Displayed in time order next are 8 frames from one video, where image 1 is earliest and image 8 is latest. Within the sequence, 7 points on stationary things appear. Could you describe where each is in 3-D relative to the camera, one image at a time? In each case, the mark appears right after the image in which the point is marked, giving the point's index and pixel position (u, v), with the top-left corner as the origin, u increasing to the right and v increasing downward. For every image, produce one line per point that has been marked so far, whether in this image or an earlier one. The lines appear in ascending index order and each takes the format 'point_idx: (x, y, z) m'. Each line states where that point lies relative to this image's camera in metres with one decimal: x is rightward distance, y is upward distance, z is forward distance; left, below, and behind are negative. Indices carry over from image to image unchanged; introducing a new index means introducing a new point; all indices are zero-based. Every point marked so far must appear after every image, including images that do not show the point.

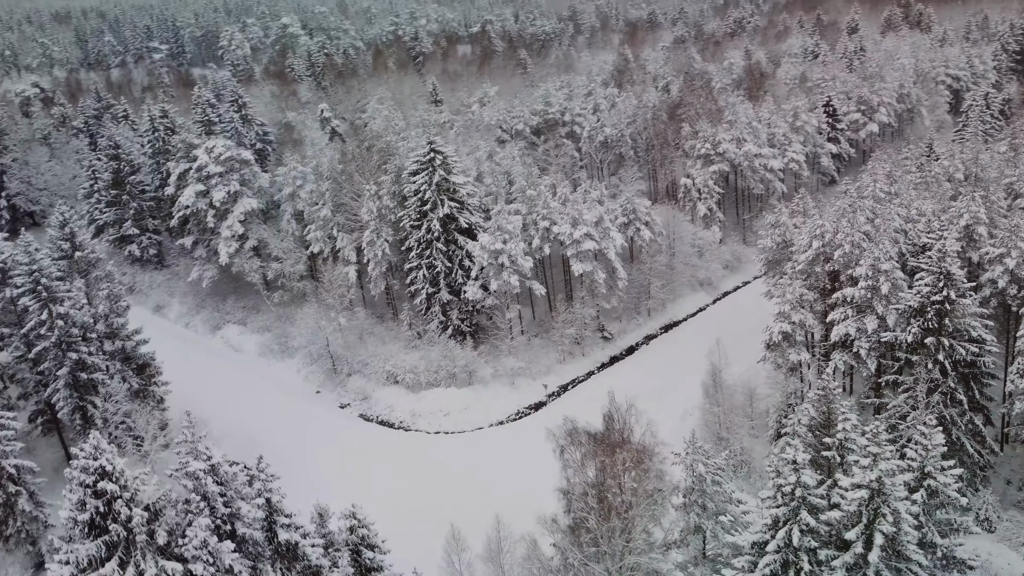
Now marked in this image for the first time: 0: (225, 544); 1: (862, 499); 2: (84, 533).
0: (-4.6, -4.2, +14.7) m
1: (+6.1, -3.7, +15.9) m
2: (-6.7, -3.9, +14.2) m
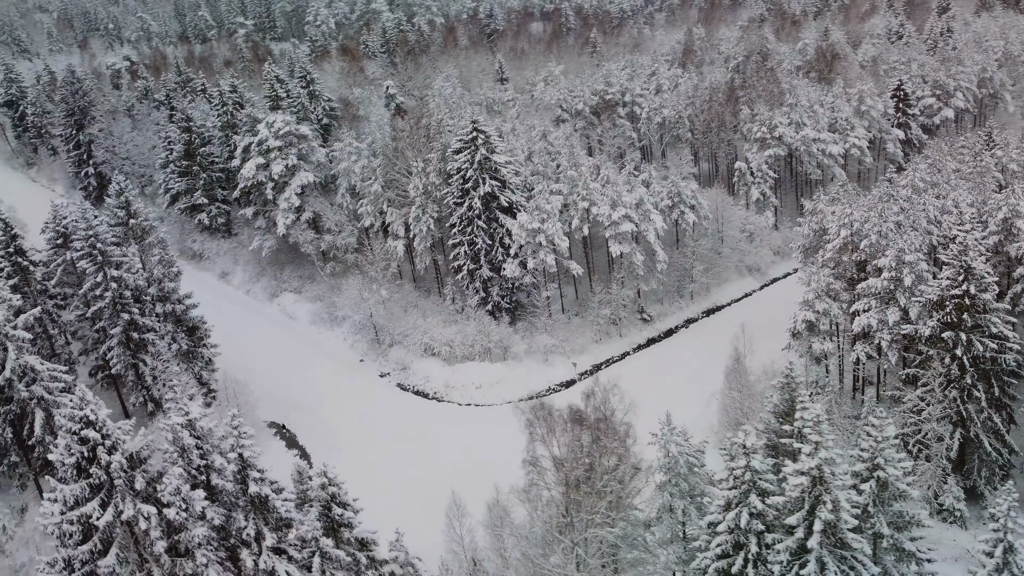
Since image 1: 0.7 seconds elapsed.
0: (-5.6, -3.7, +16.1) m
1: (+5.3, -3.5, +16.2) m
2: (-7.7, -3.3, +15.8) m
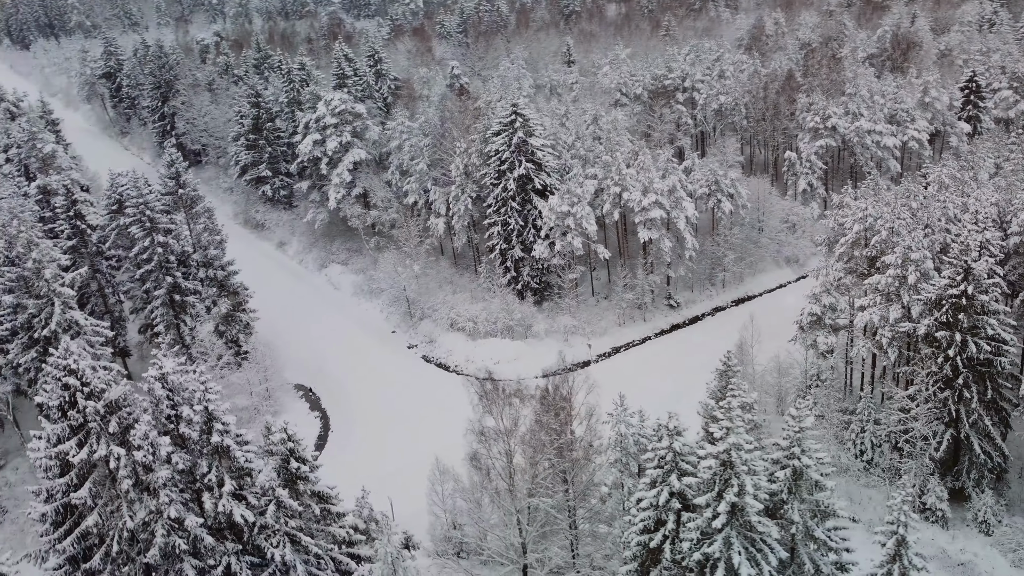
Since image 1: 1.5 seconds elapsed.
0: (-7.0, -3.0, +18.0) m
1: (+3.8, -3.4, +17.0) m
2: (-9.1, -2.6, +18.0) m
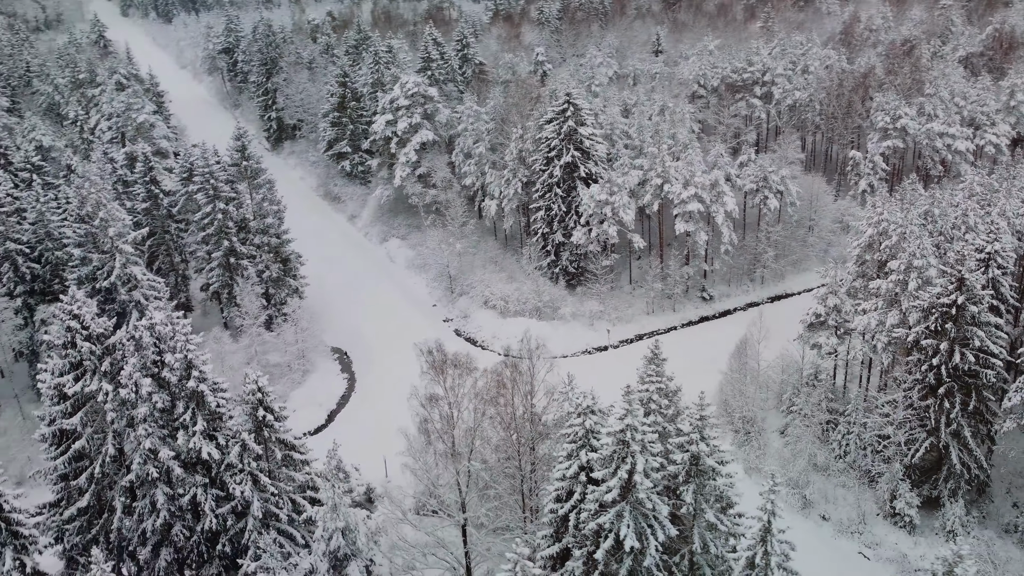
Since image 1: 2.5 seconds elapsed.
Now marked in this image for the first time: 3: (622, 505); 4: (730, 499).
0: (-8.5, -2.1, +20.8) m
1: (+2.0, -3.2, +18.3) m
2: (-10.5, -1.5, +21.0) m
3: (+2.2, -4.4, +18.2) m
4: (+4.7, -4.5, +19.3) m
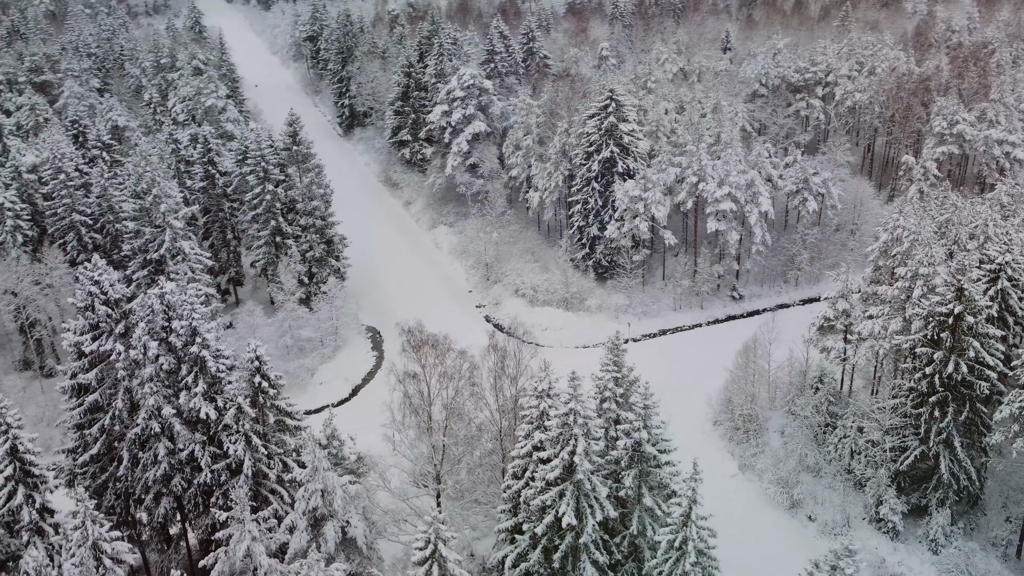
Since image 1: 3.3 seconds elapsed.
0: (-9.2, -1.4, +22.9) m
1: (+1.0, -3.0, +19.4) m
2: (-11.2, -0.7, +23.4) m
3: (+1.1, -4.2, +19.3) m
4: (+3.6, -4.4, +20.1) m
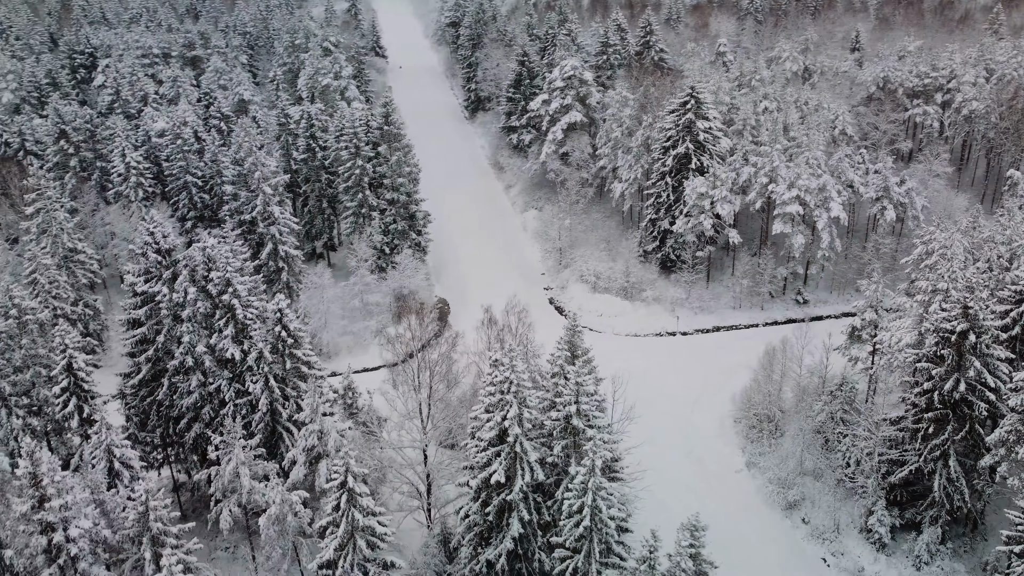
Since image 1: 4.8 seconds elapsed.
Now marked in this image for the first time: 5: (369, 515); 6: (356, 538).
0: (-9.5, 0.0, +26.6) m
1: (-0.3, -2.5, +21.4) m
2: (-11.3, +0.8, +27.4) m
3: (-0.3, -3.8, +21.3) m
4: (+2.3, -4.2, +21.7) m
5: (-3.0, -4.8, +19.0) m
6: (-3.2, -5.1, +18.5) m
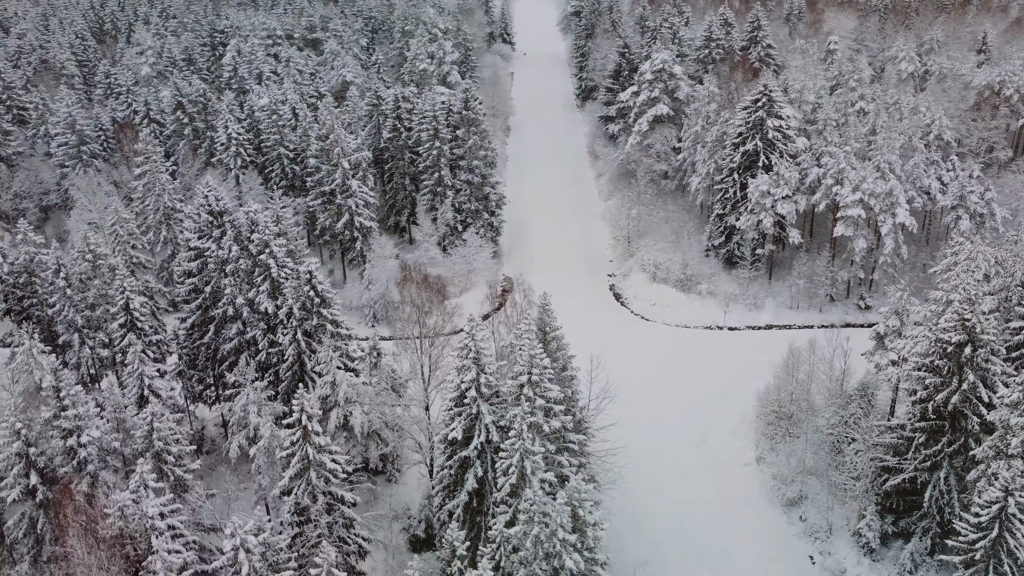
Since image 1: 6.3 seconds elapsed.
0: (-9.2, +1.3, +30.0) m
1: (-1.2, -1.9, +23.4) m
2: (-10.8, +2.3, +31.0) m
3: (-1.3, -3.1, +23.3) m
4: (+1.3, -3.7, +23.3) m
5: (-4.4, -3.9, +21.5) m
6: (-4.7, -4.3, +21.0) m
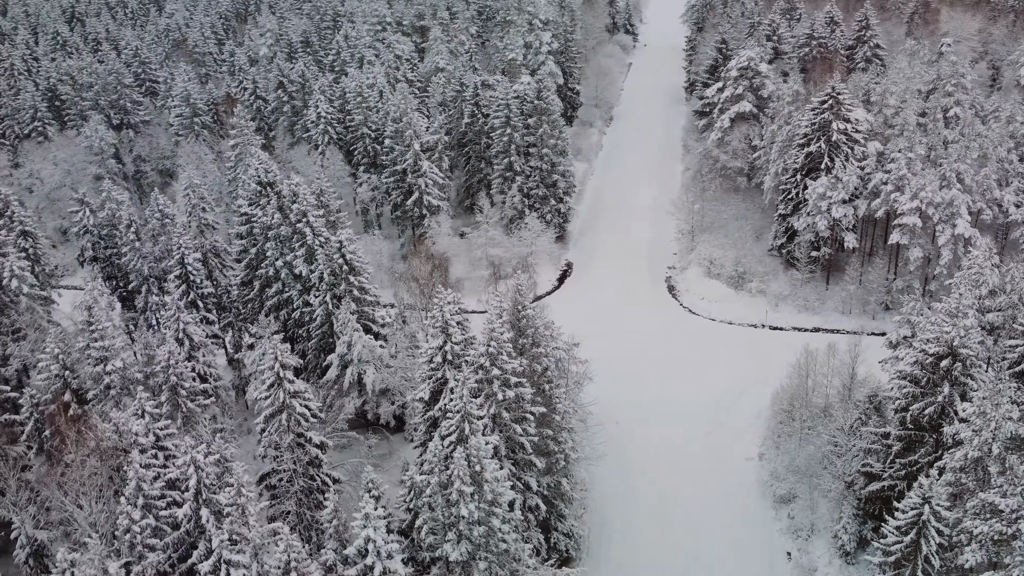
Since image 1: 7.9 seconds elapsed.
0: (-8.6, +2.7, +33.3) m
1: (-2.0, -1.2, +25.6) m
2: (-9.9, +3.8, +34.6) m
3: (-2.2, -2.4, +25.6) m
4: (+0.3, -3.2, +25.1) m
5: (-5.6, -3.0, +24.2) m
6: (-6.1, -3.3, +23.9) m
